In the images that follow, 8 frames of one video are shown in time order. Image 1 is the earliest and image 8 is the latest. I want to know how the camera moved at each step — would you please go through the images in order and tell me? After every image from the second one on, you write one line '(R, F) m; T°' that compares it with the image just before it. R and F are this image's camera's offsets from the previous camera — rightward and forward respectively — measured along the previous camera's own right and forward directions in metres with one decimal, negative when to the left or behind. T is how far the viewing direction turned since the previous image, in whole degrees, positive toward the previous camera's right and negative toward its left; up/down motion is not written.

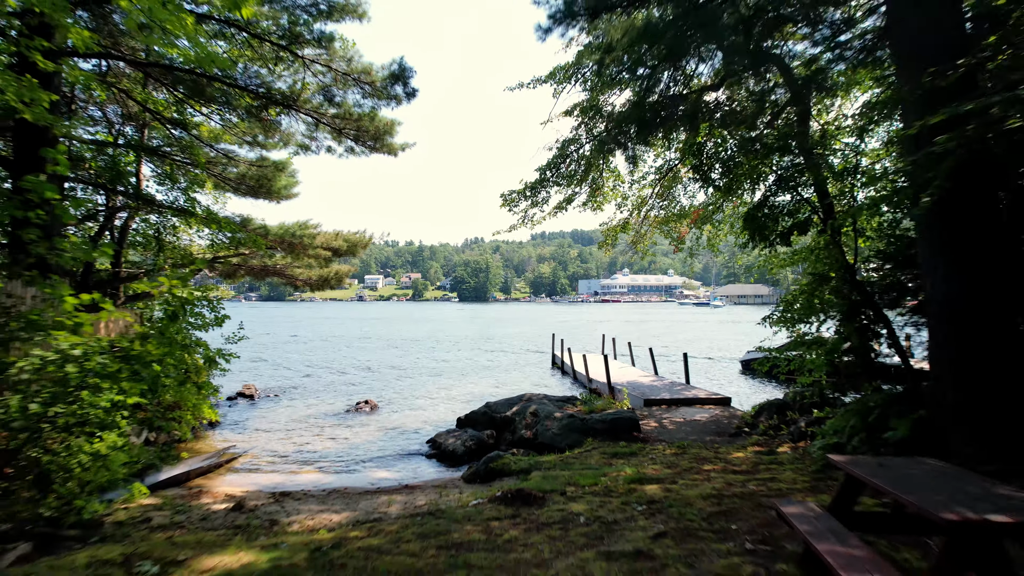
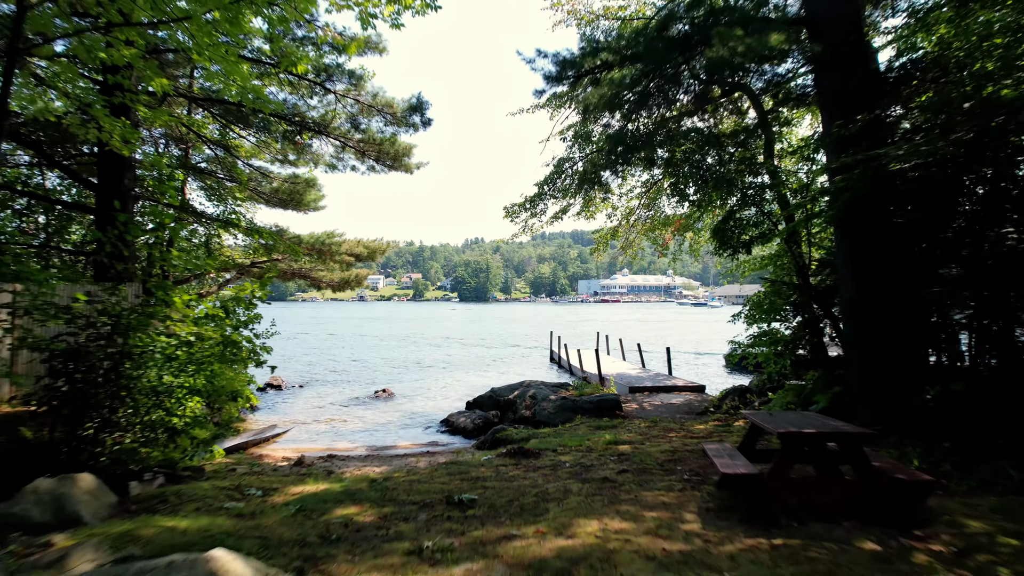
(0.0, -1.2) m; 0°
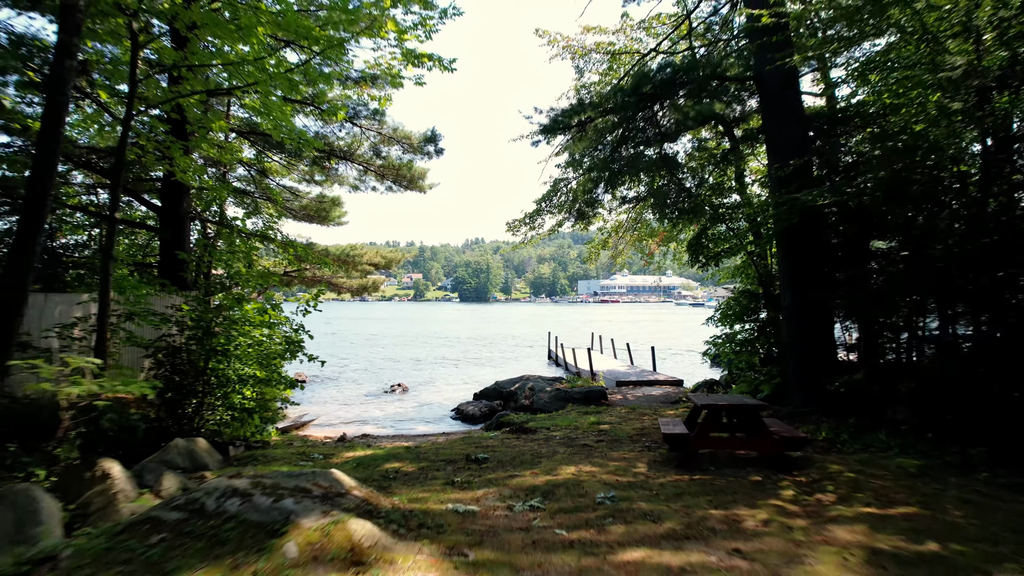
(0.0, -1.3) m; 0°
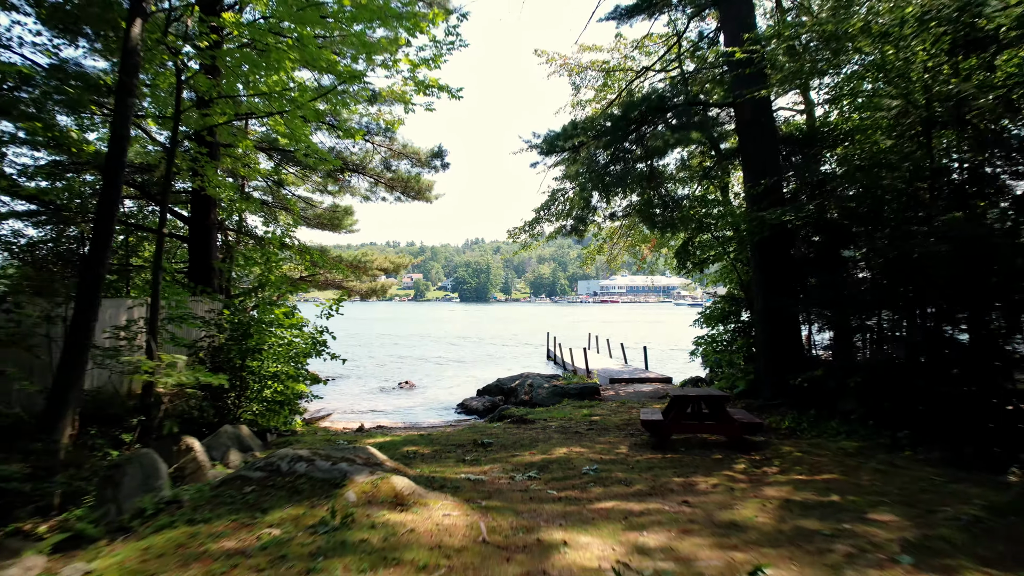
(0.0, -0.8) m; 0°
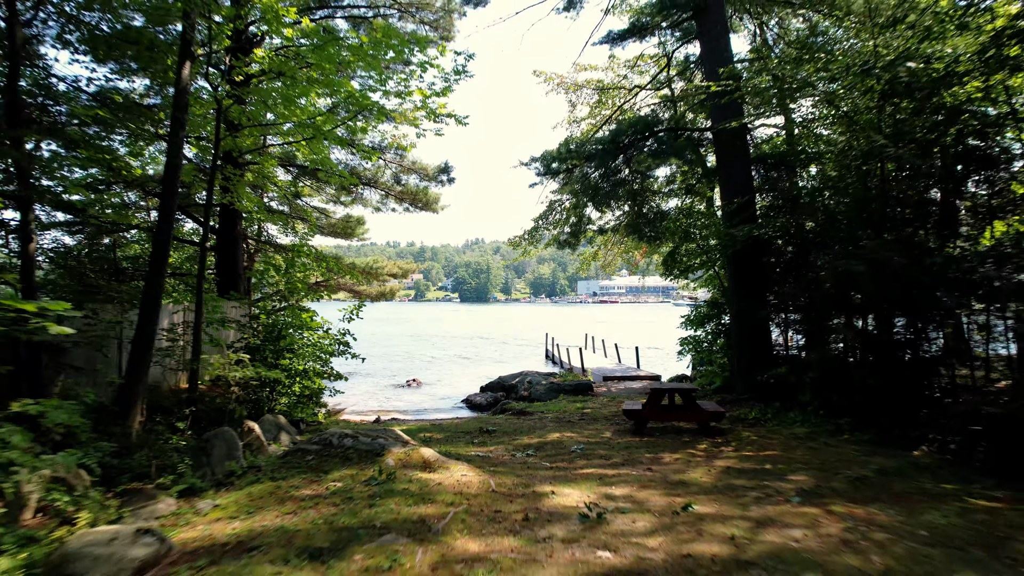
(0.0, -0.9) m; 0°
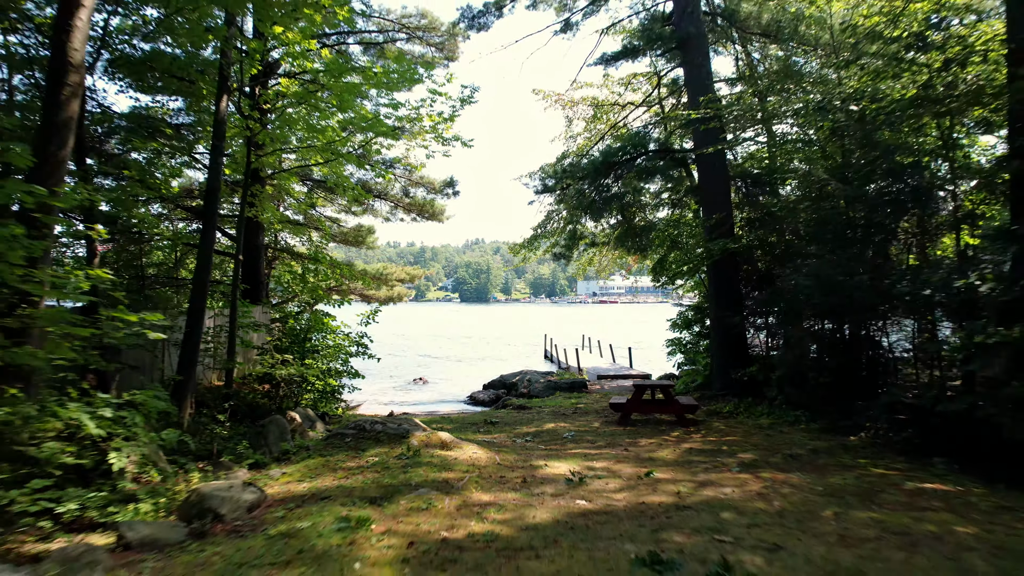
(0.0, -0.9) m; 0°
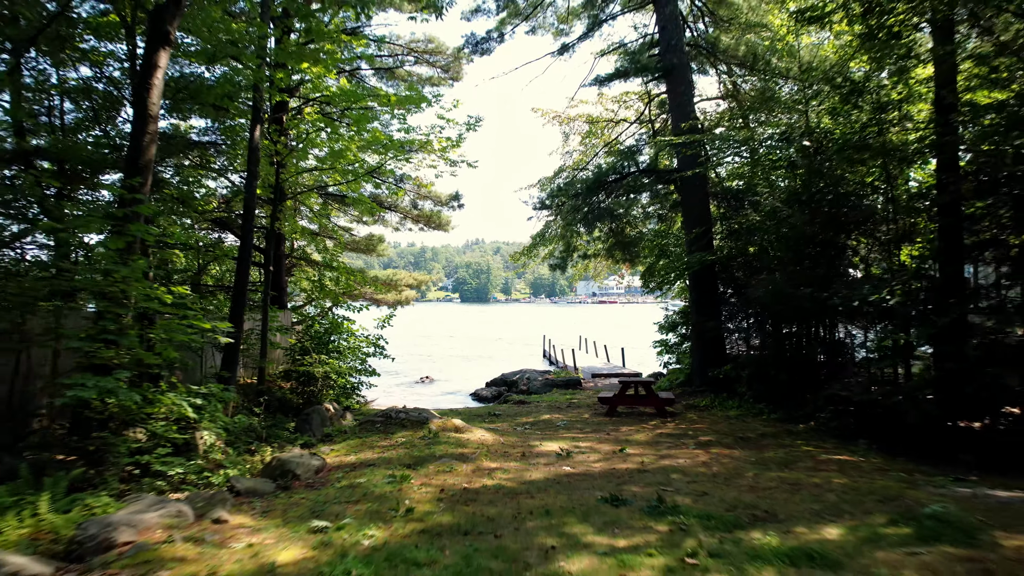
(0.0, -1.0) m; 0°
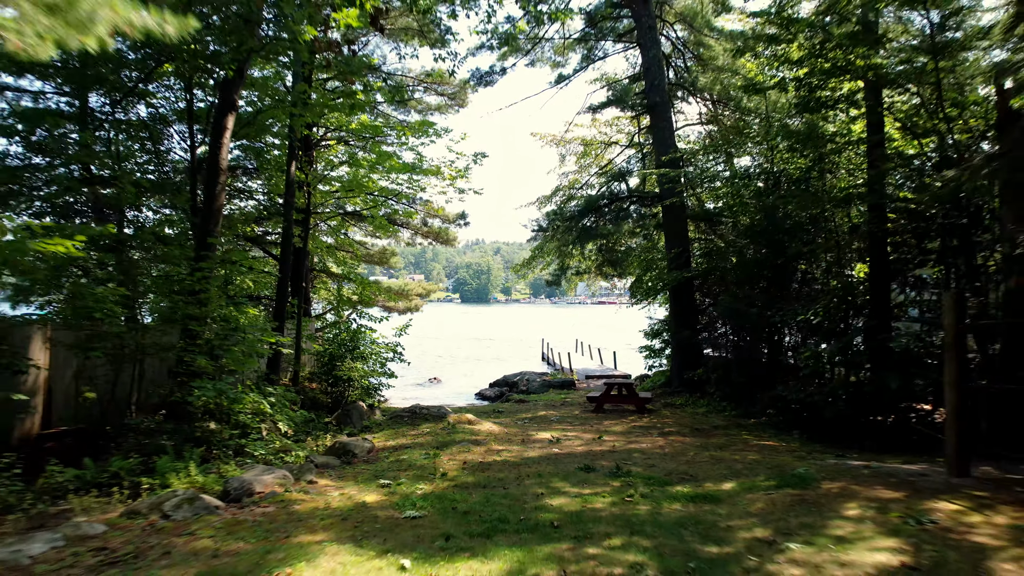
(0.0, -1.3) m; 0°
